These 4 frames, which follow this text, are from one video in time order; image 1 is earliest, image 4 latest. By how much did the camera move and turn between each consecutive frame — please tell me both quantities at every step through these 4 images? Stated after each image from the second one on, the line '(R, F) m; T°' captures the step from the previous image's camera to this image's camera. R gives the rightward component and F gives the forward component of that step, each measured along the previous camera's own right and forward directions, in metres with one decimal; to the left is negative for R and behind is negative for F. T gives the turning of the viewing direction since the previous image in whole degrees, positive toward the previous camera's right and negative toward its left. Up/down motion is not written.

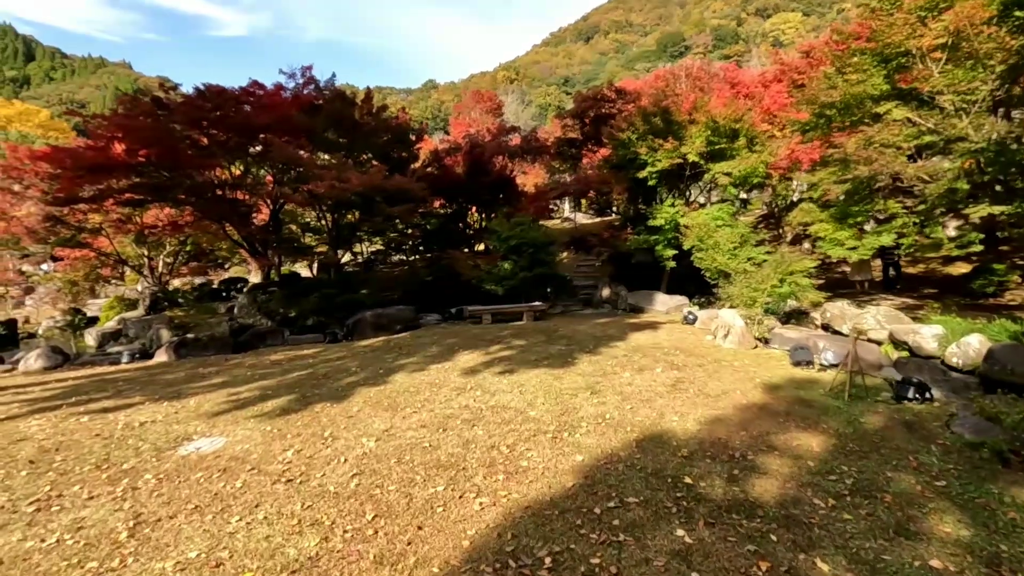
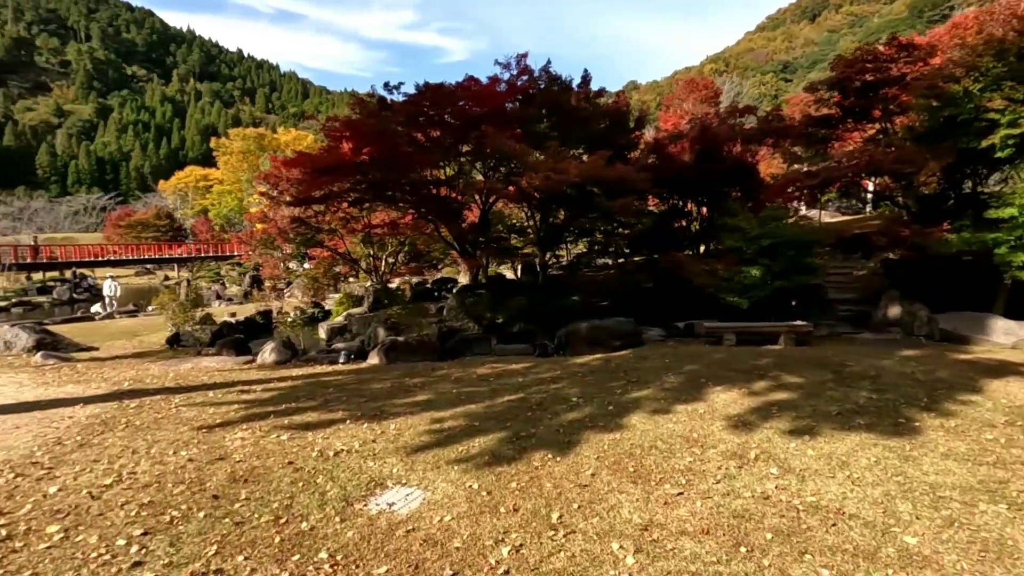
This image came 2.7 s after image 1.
(-0.7, +1.4) m; -20°
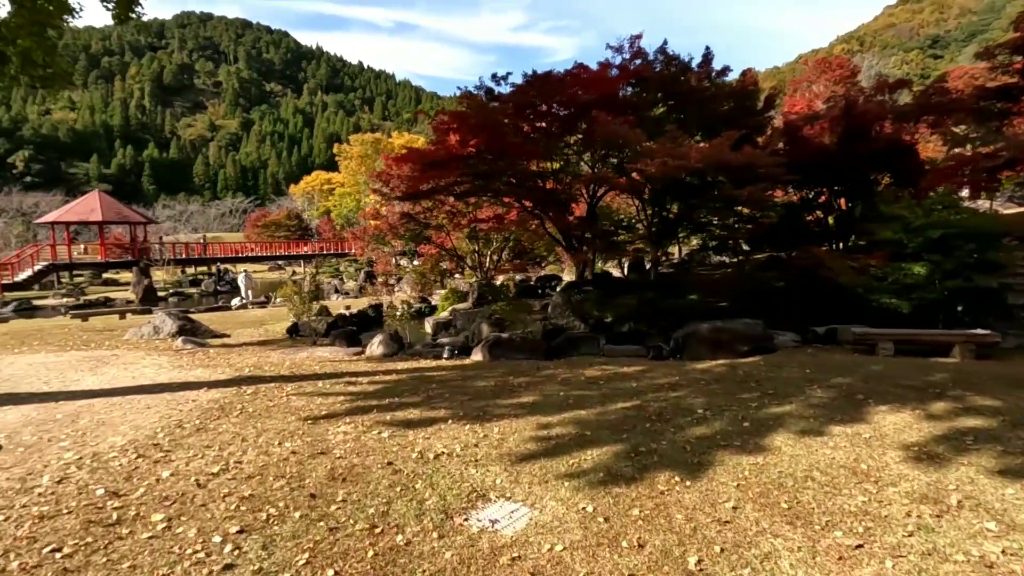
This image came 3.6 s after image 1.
(-0.1, +0.4) m; -11°
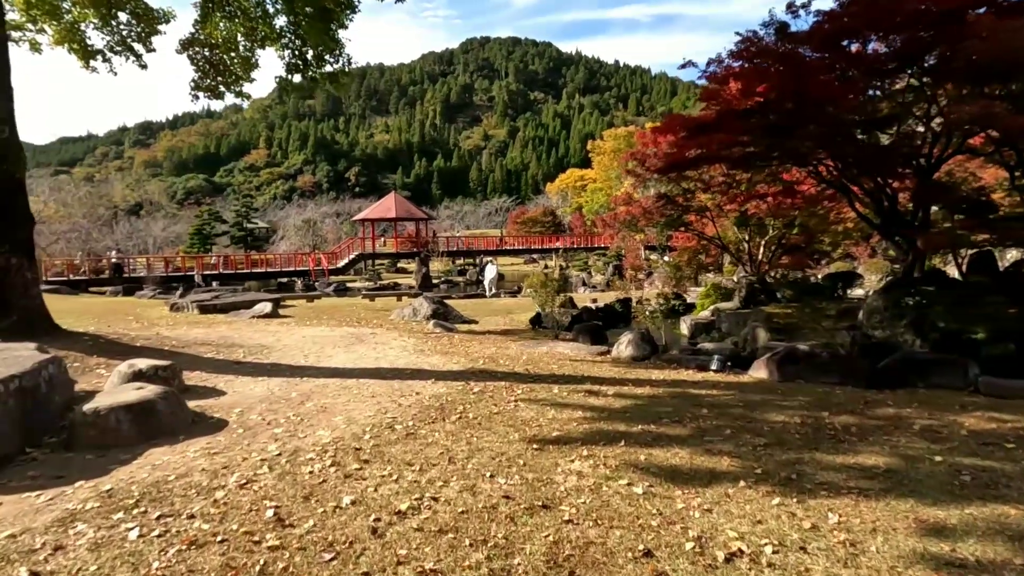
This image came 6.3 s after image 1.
(-0.4, +1.4) m; -26°
